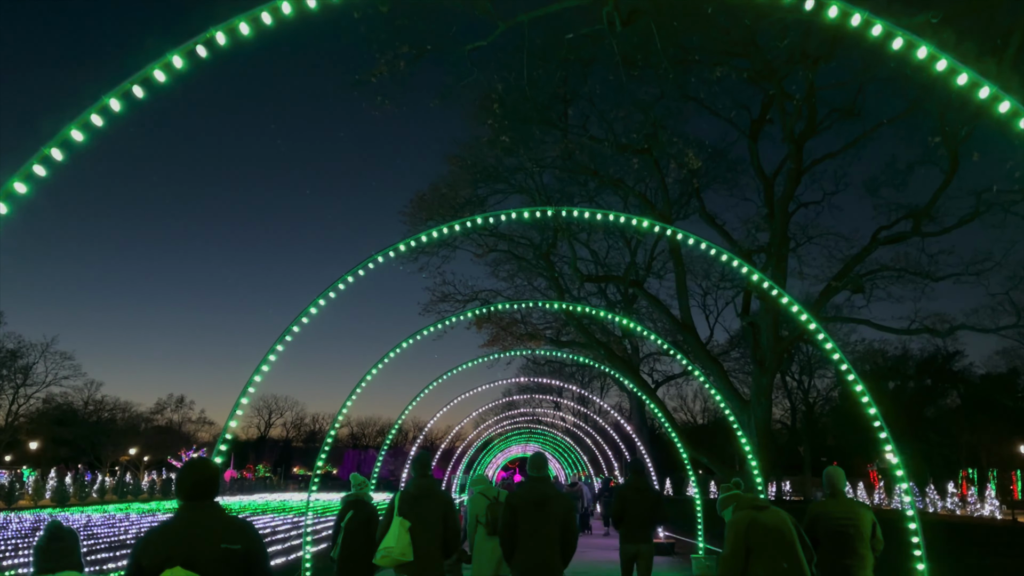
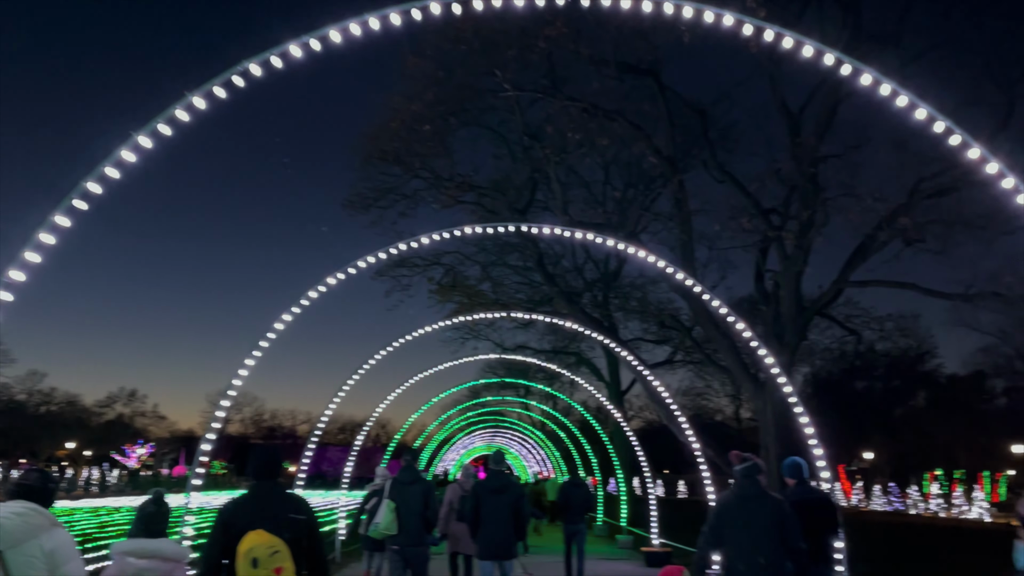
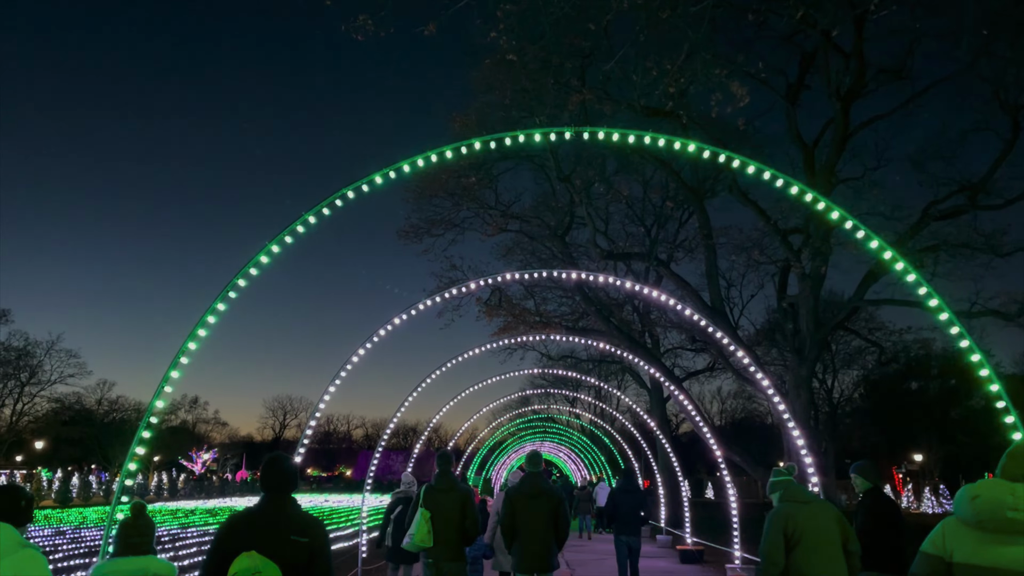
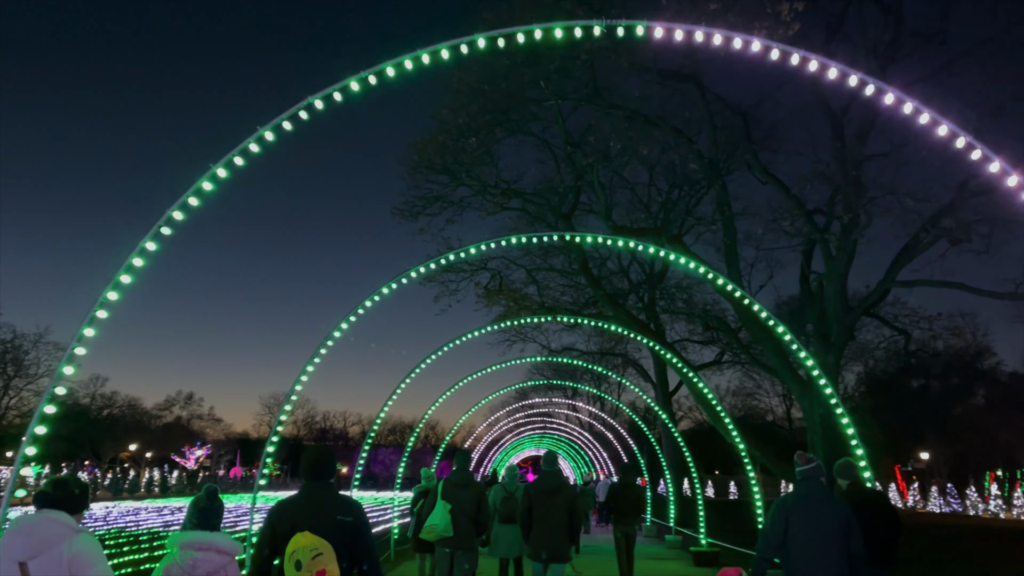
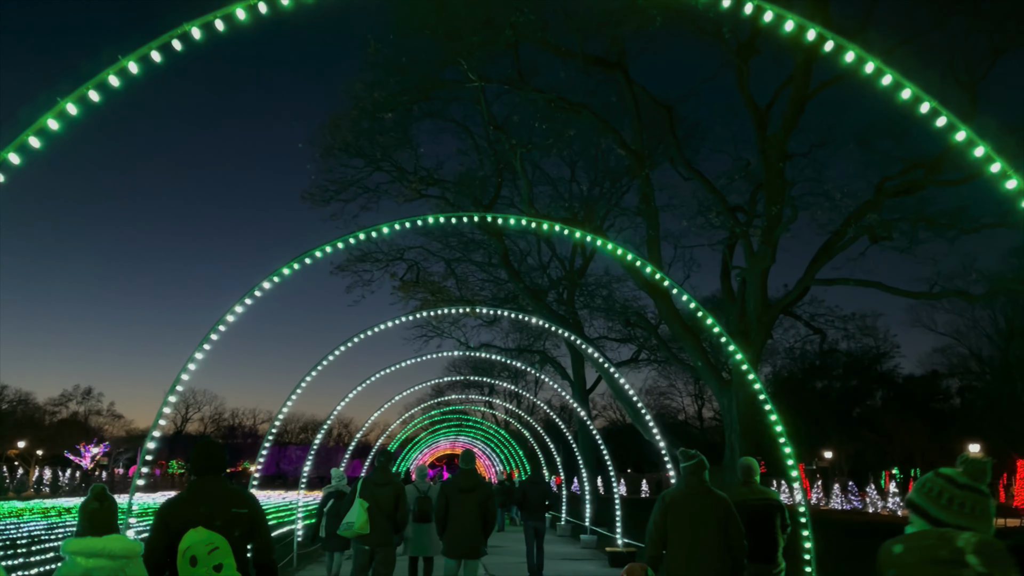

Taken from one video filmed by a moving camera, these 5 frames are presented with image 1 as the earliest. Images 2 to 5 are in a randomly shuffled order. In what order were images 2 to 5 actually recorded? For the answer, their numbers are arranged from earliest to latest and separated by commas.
3, 4, 2, 5
